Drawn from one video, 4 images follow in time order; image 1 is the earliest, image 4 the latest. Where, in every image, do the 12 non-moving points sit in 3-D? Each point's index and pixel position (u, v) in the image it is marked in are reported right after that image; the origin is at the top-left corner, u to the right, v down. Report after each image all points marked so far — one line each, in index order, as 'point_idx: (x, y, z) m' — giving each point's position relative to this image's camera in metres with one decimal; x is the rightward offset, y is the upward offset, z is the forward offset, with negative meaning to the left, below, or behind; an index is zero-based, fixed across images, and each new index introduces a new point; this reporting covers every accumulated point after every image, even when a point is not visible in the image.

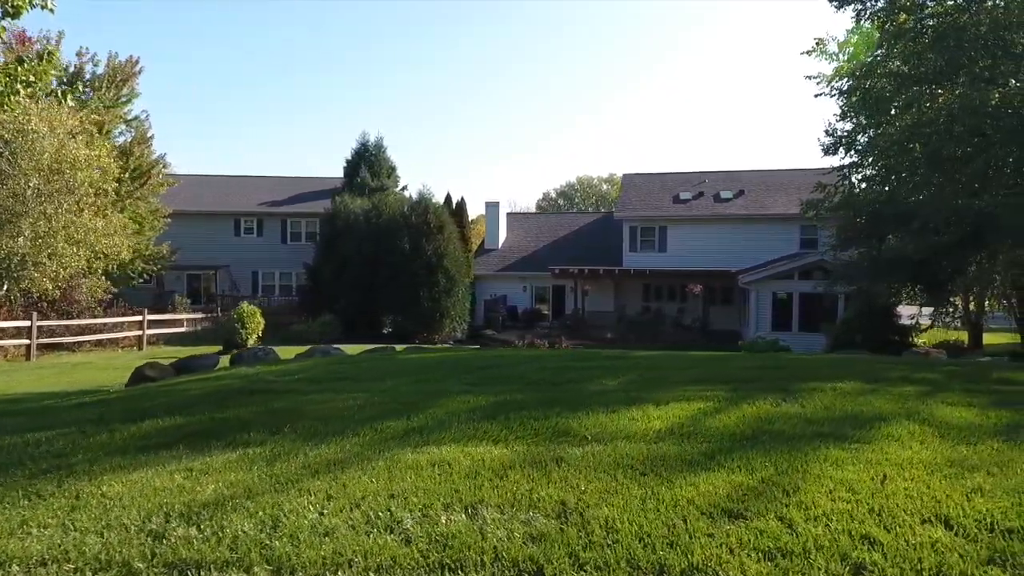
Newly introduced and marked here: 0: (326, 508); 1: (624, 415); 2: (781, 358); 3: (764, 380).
0: (-0.7, -0.9, +3.4) m
1: (+0.6, -0.7, +5.0) m
2: (+2.9, -0.7, +8.8) m
3: (+2.0, -0.7, +6.6) m
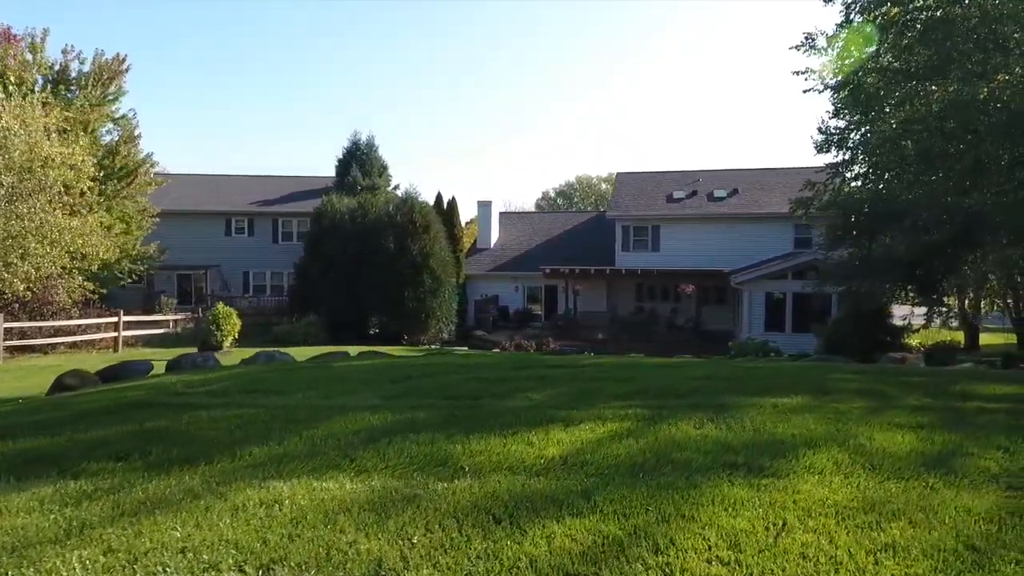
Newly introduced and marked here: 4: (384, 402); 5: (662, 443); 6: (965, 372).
0: (-1.4, -0.9, +2.7) m
1: (0.0, -0.8, +4.4) m
2: (+2.3, -0.8, +8.2) m
3: (+1.3, -0.7, +6.0) m
4: (-0.9, -0.8, +6.0) m
5: (+0.7, -0.8, +4.2) m
6: (+4.1, -0.8, +7.6) m
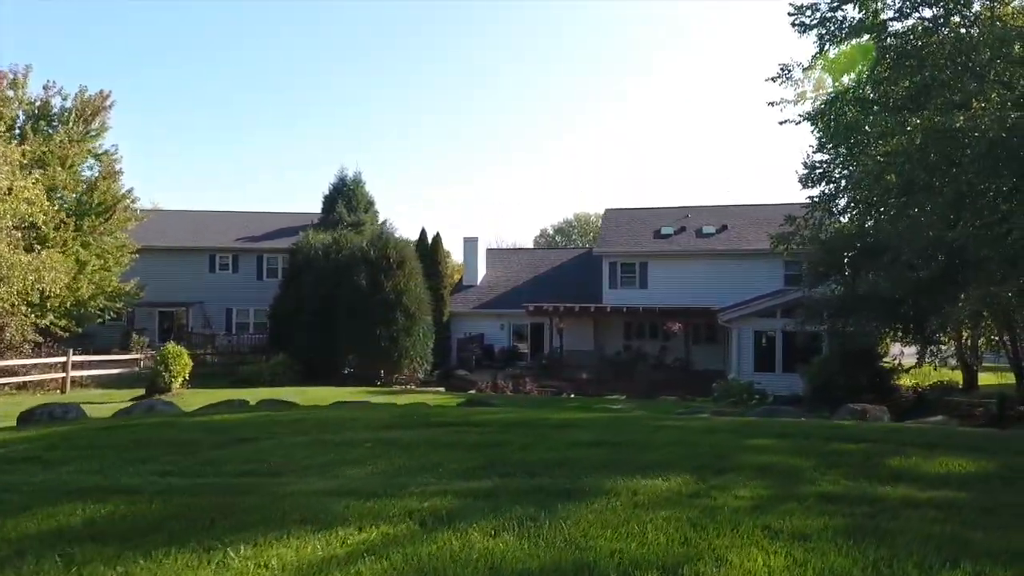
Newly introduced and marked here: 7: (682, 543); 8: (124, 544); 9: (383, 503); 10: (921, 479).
0: (-2.4, -1.0, +1.4) m
1: (-1.0, -0.9, +3.0) m
2: (+1.2, -1.1, +6.8) m
3: (+0.3, -1.0, +4.6) m
4: (-2.0, -1.0, +4.6) m
5: (-0.3, -0.9, +2.9) m
6: (+3.0, -1.1, +6.3) m
7: (+0.6, -0.9, +3.1) m
8: (-1.5, -1.0, +3.2) m
9: (-0.6, -1.0, +3.8) m
10: (+2.1, -1.0, +4.3) m
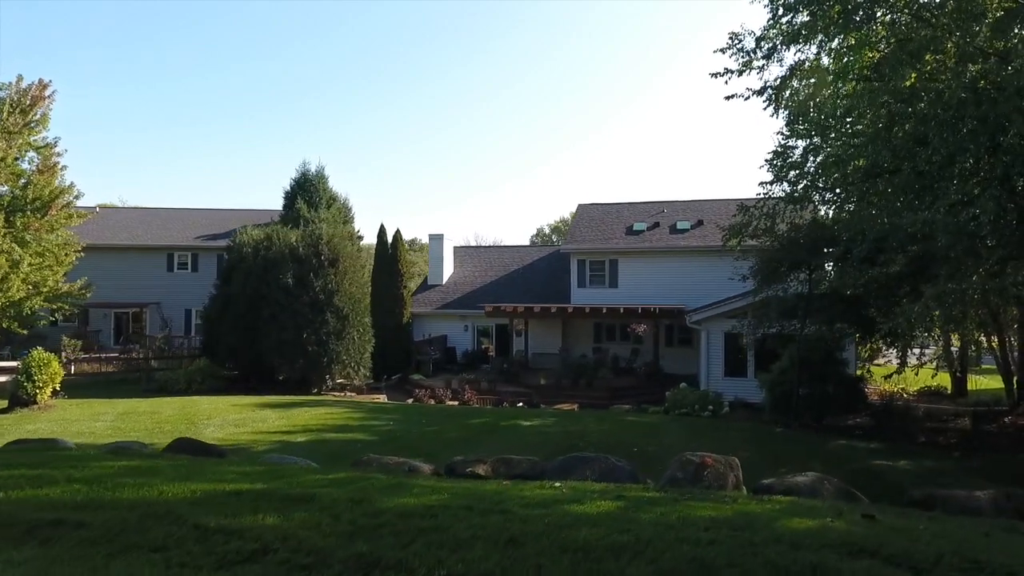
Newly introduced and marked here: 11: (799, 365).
0: (-4.9, -1.0, -1.5) m
1: (-3.5, -0.9, +0.1) m
2: (-1.2, -1.1, +3.9) m
3: (-2.1, -1.0, +1.6) m
4: (-4.4, -1.0, +1.7) m
5: (-2.8, -0.9, -0.1) m
6: (+0.6, -1.0, +3.3) m
7: (-1.8, -0.9, +0.1) m
8: (-3.9, -0.9, +0.3) m
9: (-3.0, -0.9, +0.9) m
10: (-0.4, -0.9, +1.3) m
11: (+6.0, -1.8, +19.1) m
